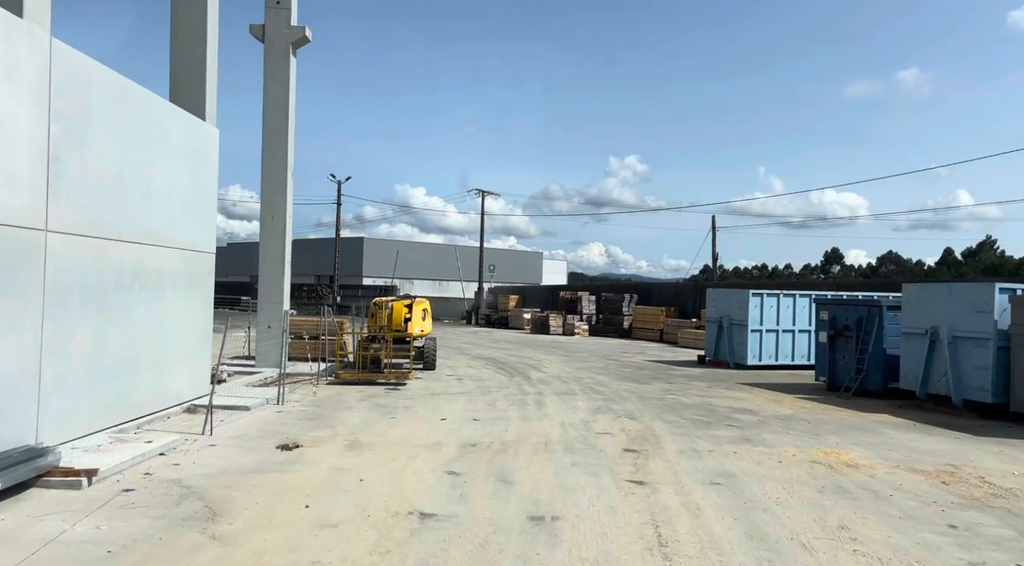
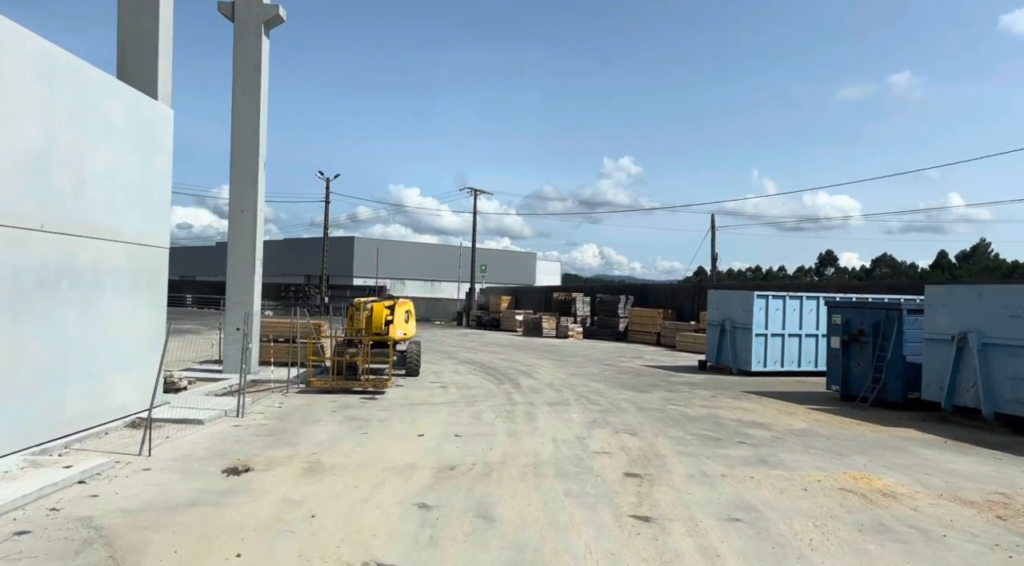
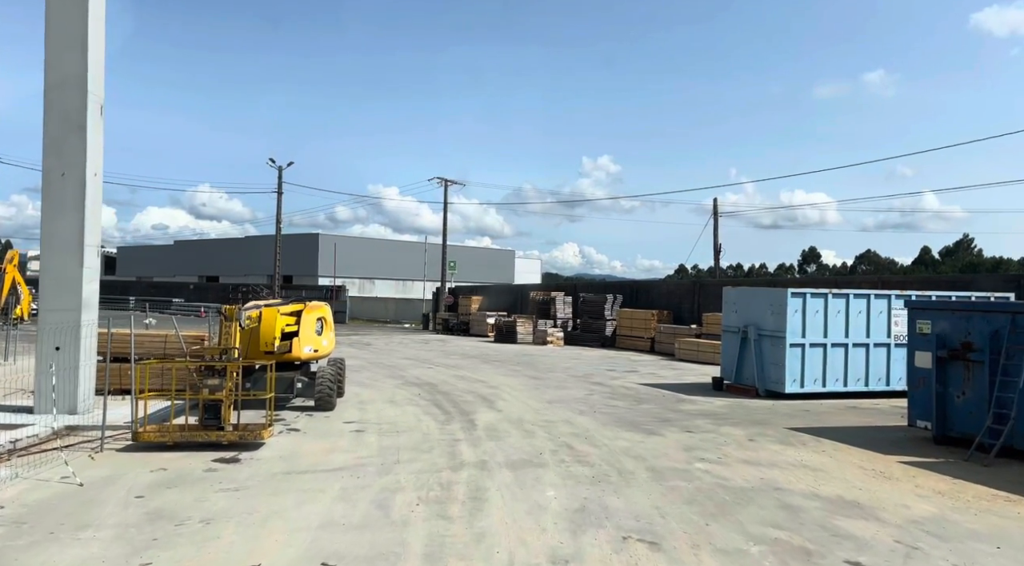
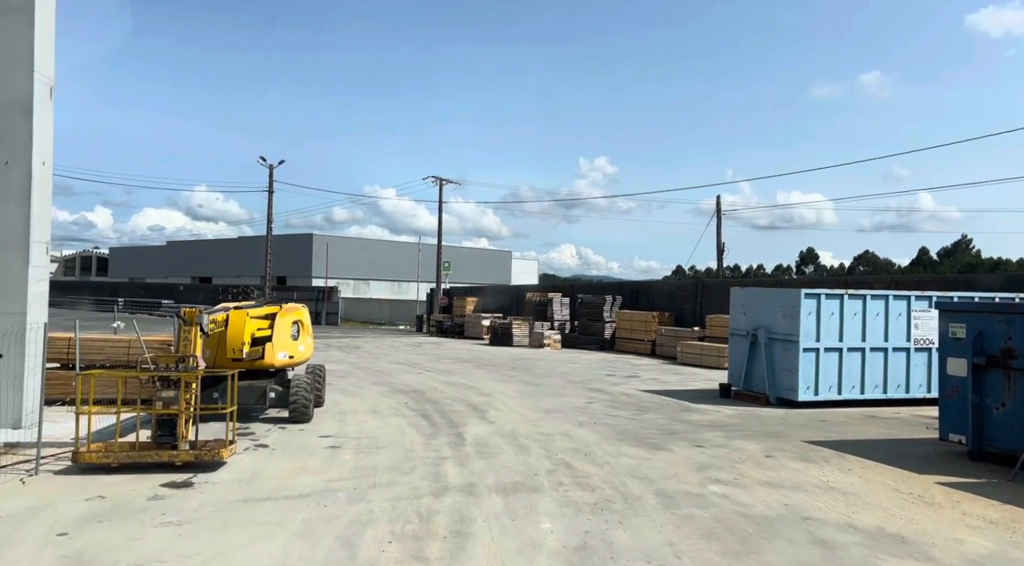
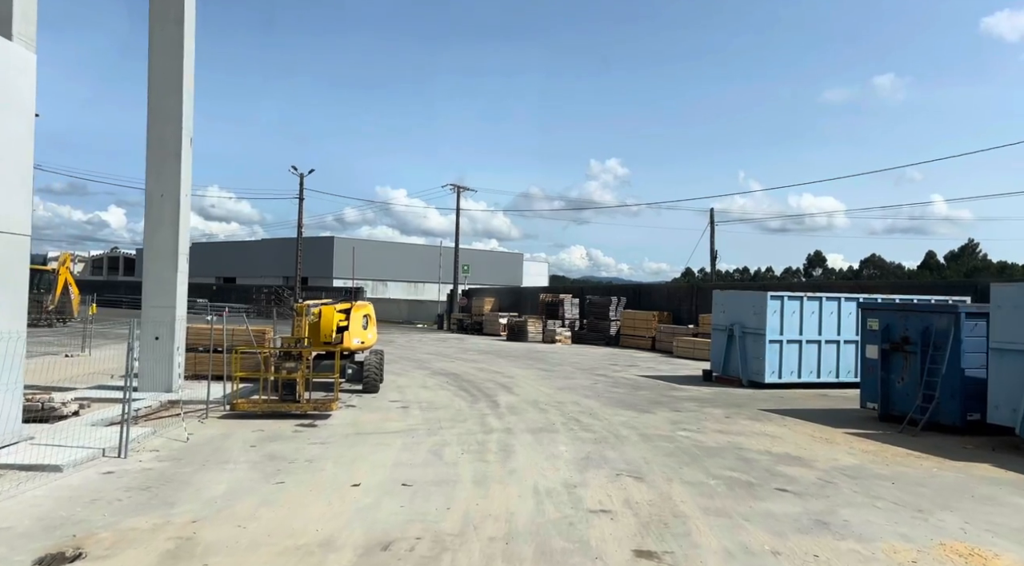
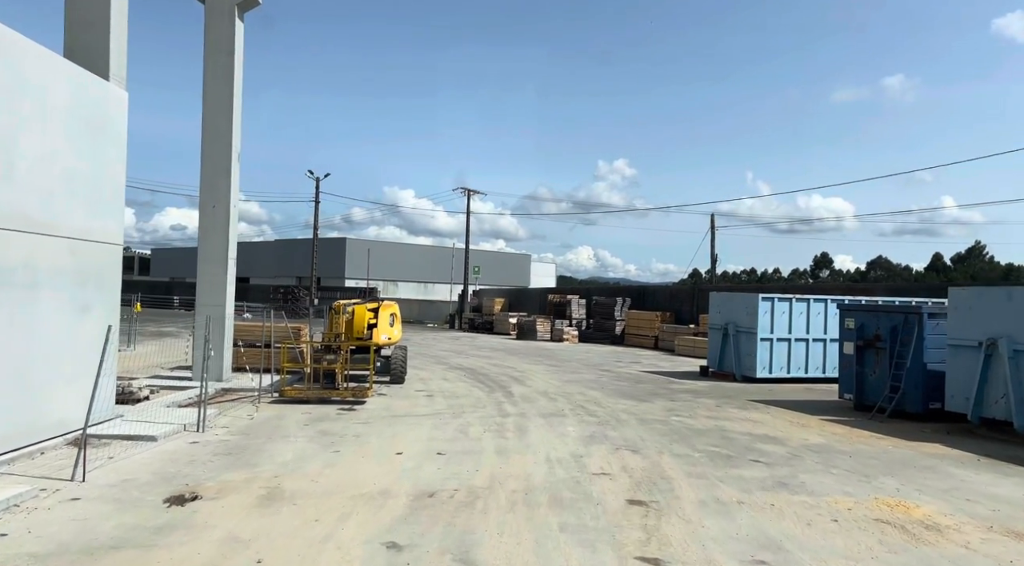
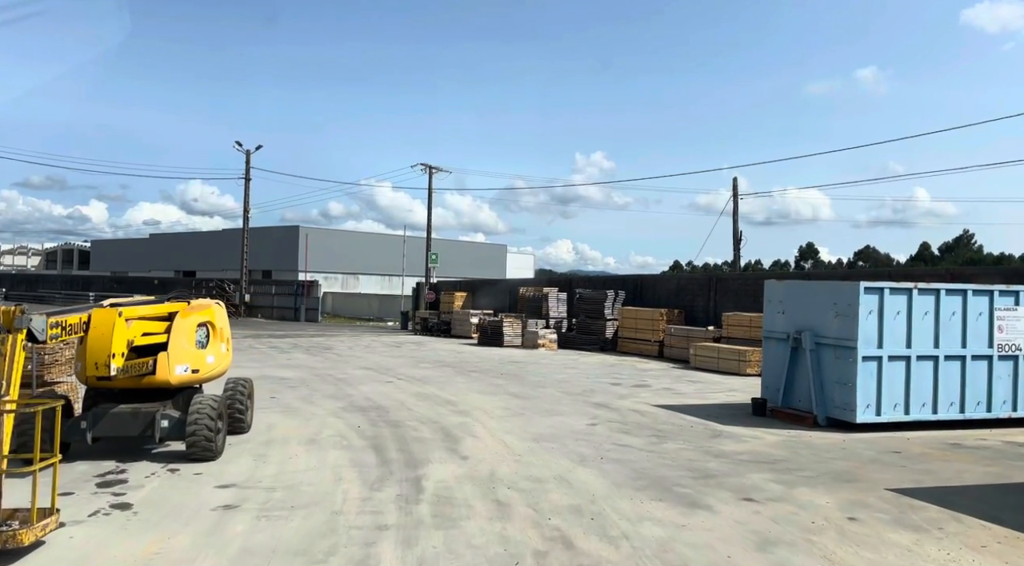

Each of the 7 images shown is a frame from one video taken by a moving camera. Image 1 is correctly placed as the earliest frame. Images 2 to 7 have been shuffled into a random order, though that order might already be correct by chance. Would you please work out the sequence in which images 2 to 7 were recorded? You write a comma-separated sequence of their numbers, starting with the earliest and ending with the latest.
2, 6, 5, 3, 4, 7
